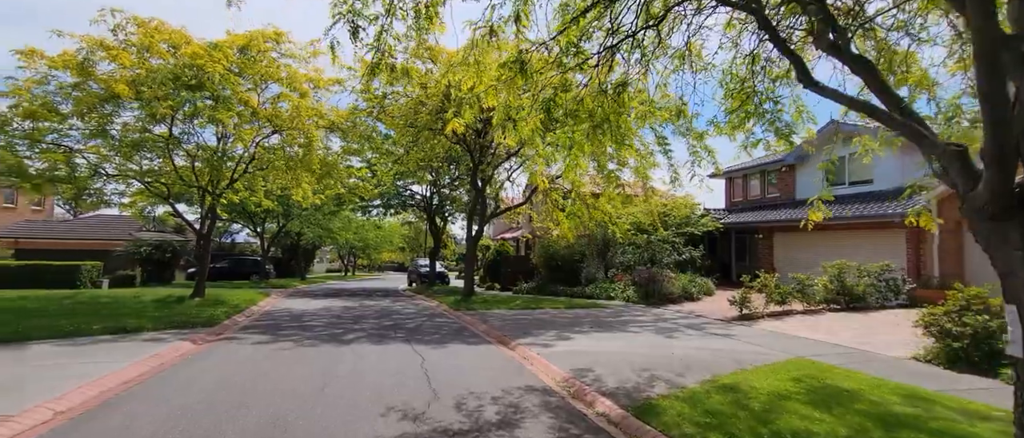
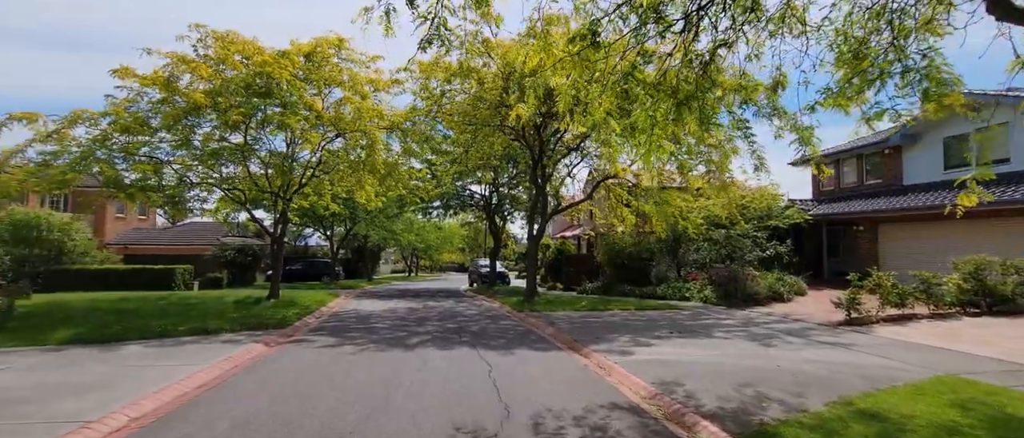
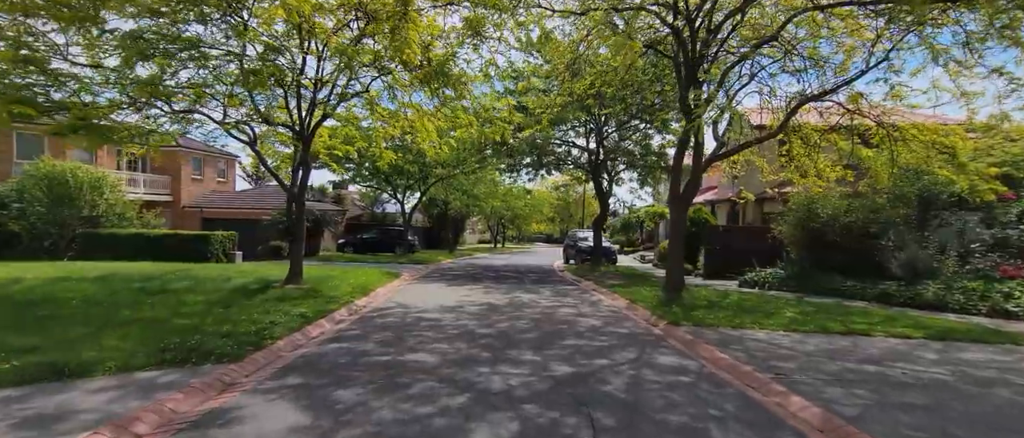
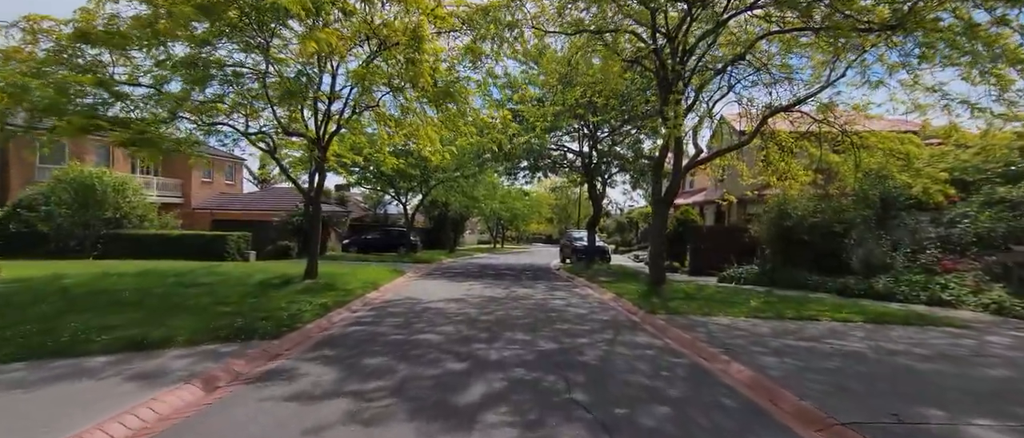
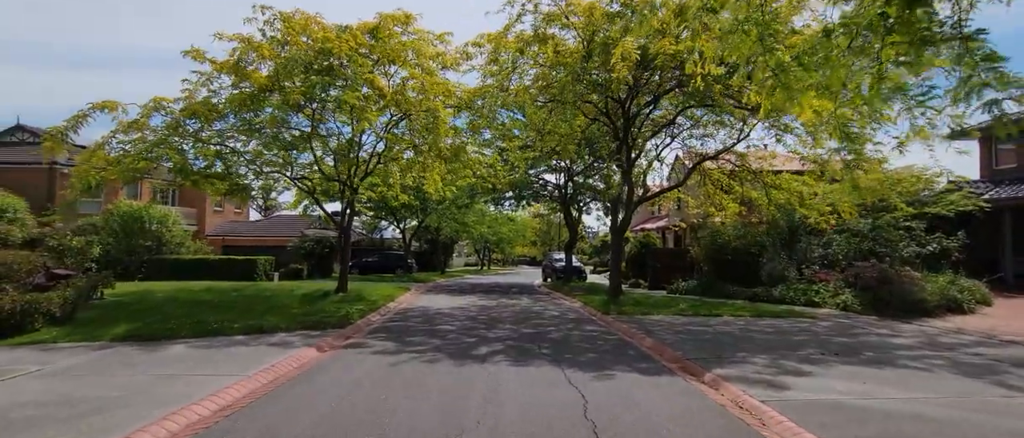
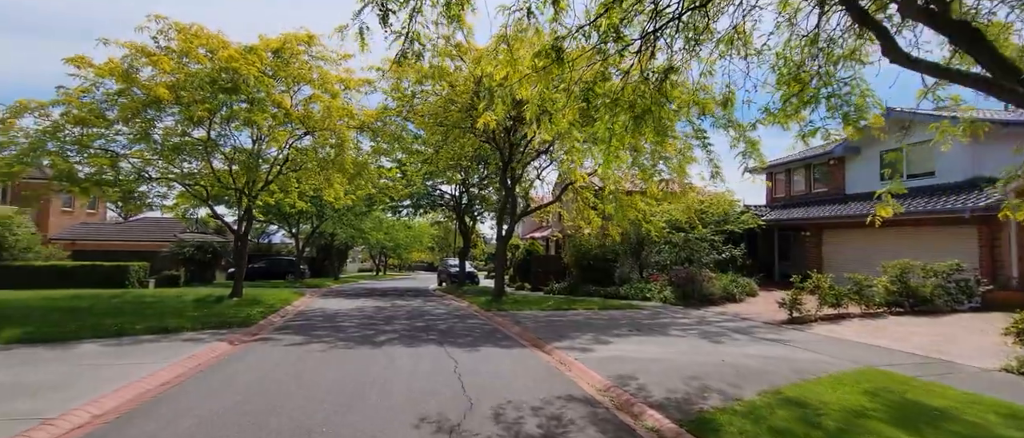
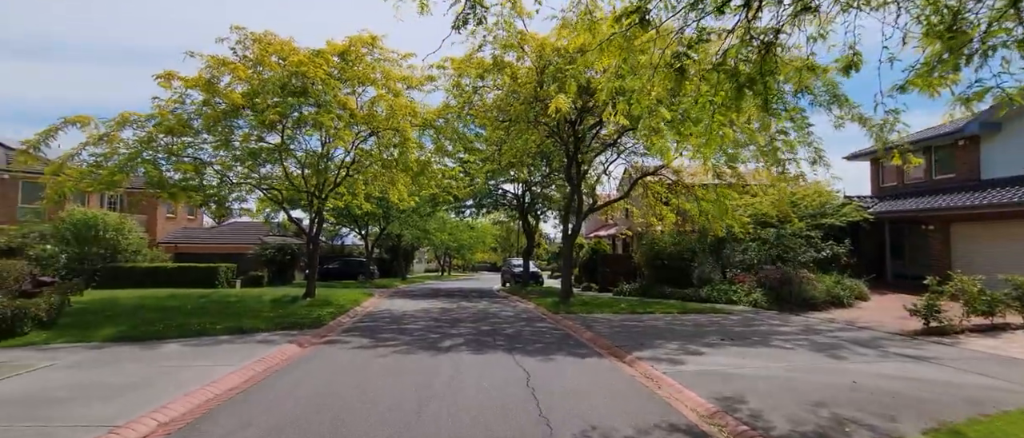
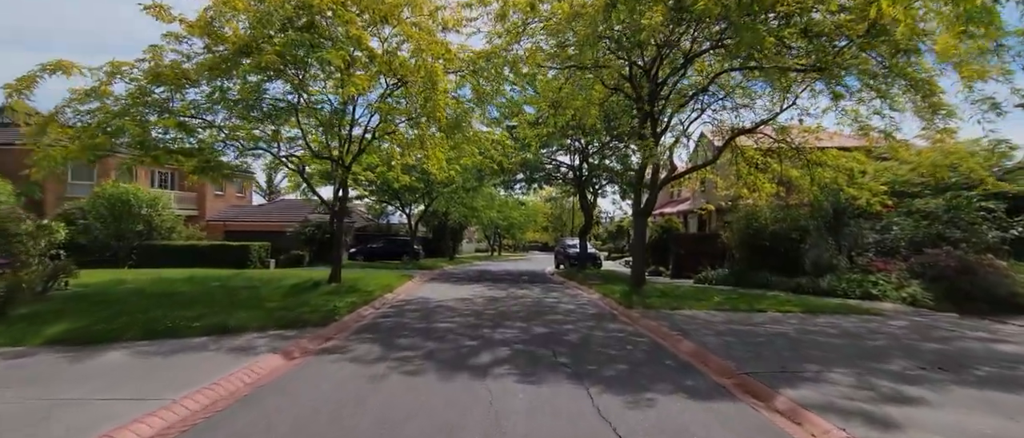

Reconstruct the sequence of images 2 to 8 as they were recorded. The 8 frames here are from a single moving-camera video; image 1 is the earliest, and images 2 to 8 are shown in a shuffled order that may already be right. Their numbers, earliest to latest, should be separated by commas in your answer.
6, 2, 7, 5, 8, 4, 3
